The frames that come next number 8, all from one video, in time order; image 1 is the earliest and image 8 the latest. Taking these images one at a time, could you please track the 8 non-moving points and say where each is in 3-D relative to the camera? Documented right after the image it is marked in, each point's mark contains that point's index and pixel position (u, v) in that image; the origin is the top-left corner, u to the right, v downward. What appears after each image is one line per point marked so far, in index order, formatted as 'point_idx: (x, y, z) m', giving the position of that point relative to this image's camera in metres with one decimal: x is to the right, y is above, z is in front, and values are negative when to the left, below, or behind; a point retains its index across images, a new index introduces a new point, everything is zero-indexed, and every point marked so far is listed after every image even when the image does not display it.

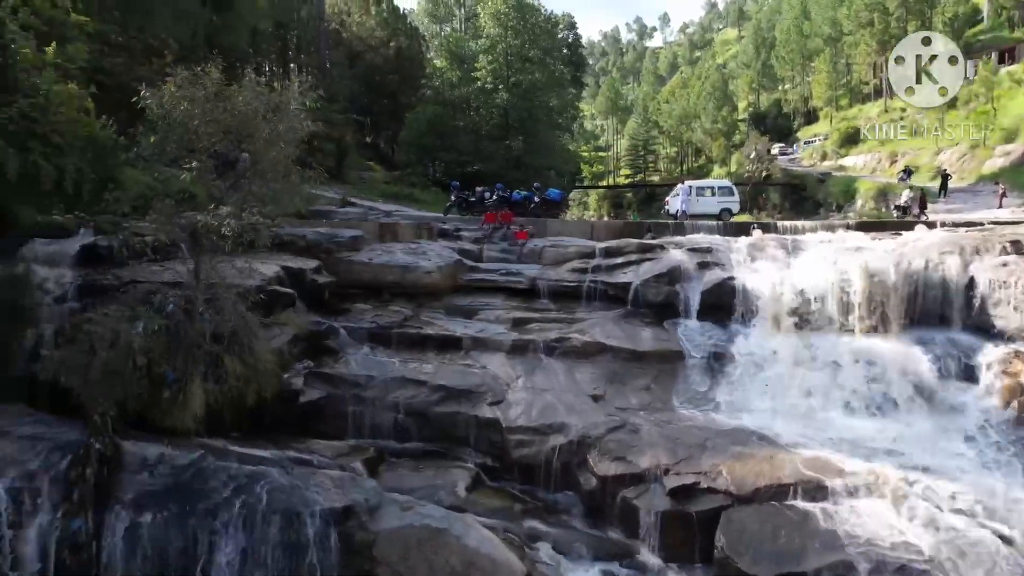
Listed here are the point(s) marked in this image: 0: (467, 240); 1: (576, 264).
0: (-1.0, +1.1, +15.2) m
1: (+1.3, +0.5, +14.2) m
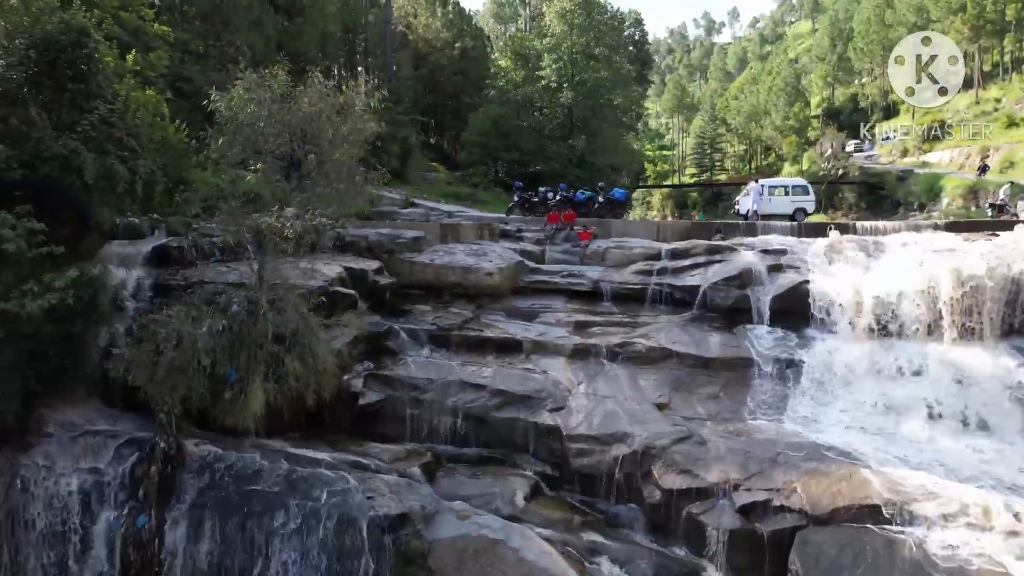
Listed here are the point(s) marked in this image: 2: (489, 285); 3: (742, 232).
0: (+0.4, +1.1, +15.0) m
1: (+2.5, +0.4, +13.8) m
2: (-0.4, +0.1, +12.8) m
3: (+5.2, +1.2, +15.4) m
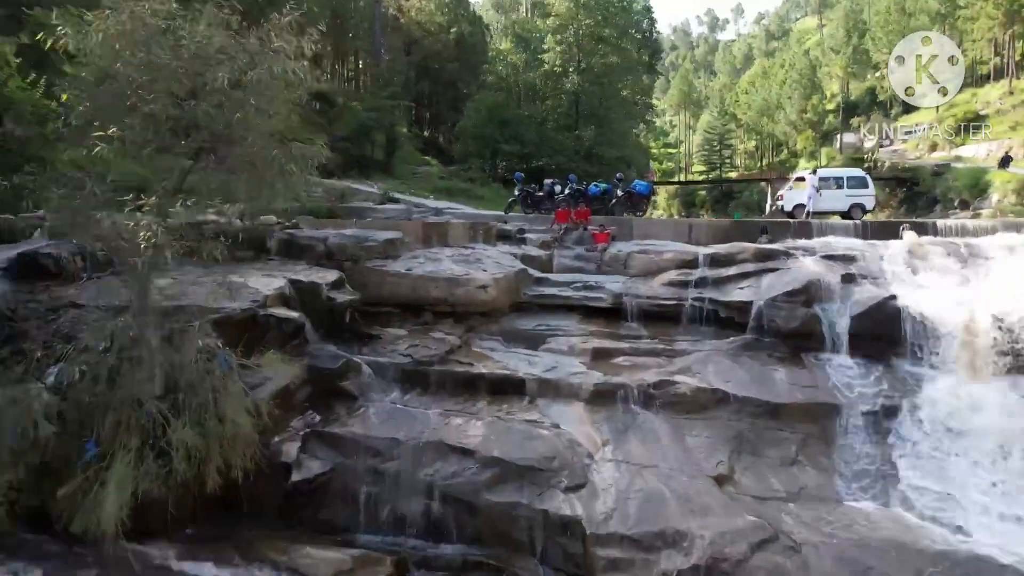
0: (+0.4, +0.8, +12.2) m
1: (+2.5, +0.2, +11.0) m
2: (-0.4, -0.2, +10.0) m
3: (+5.2, +1.0, +12.6) m
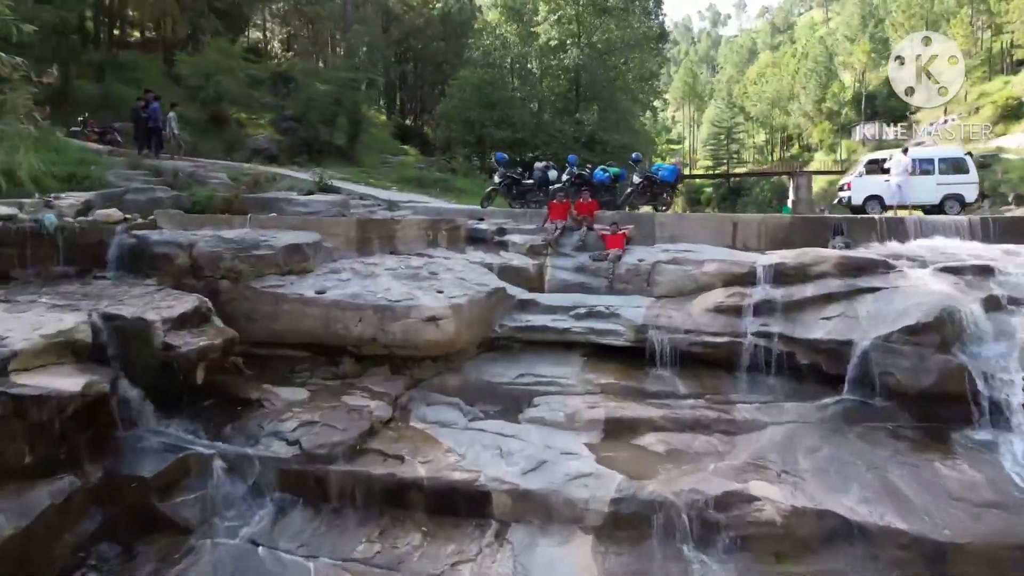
0: (+0.1, +0.5, +8.7) m
1: (+2.2, -0.1, +7.4) m
2: (-0.7, -0.5, +6.4) m
3: (+4.8, +0.7, +9.1) m
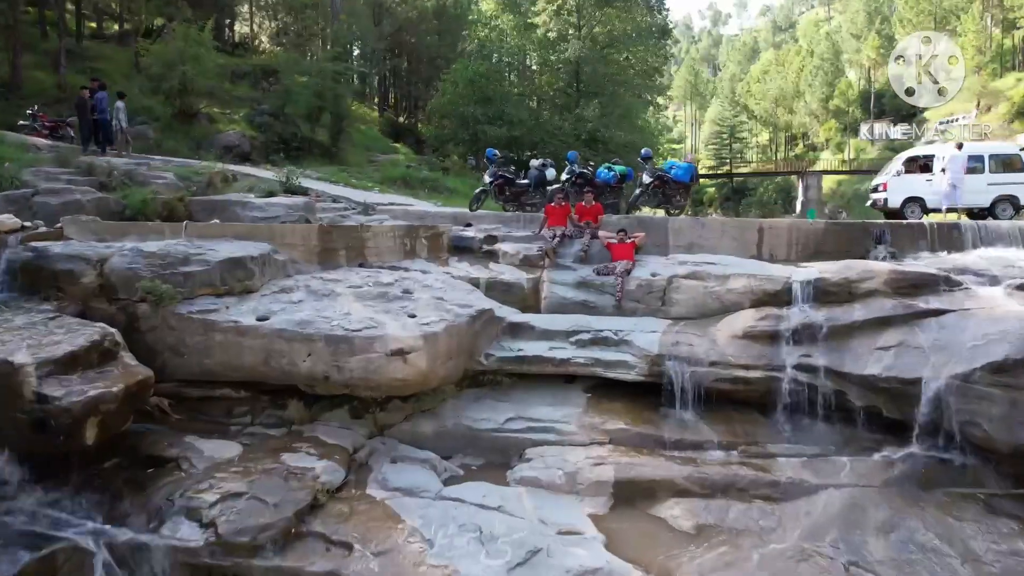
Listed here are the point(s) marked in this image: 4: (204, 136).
0: (0.0, +0.3, +7.4) m
1: (+2.1, -0.3, +6.2) m
2: (-0.8, -0.7, +5.2) m
3: (+4.7, +0.5, +7.8) m
4: (-6.2, +3.1, +13.9) m
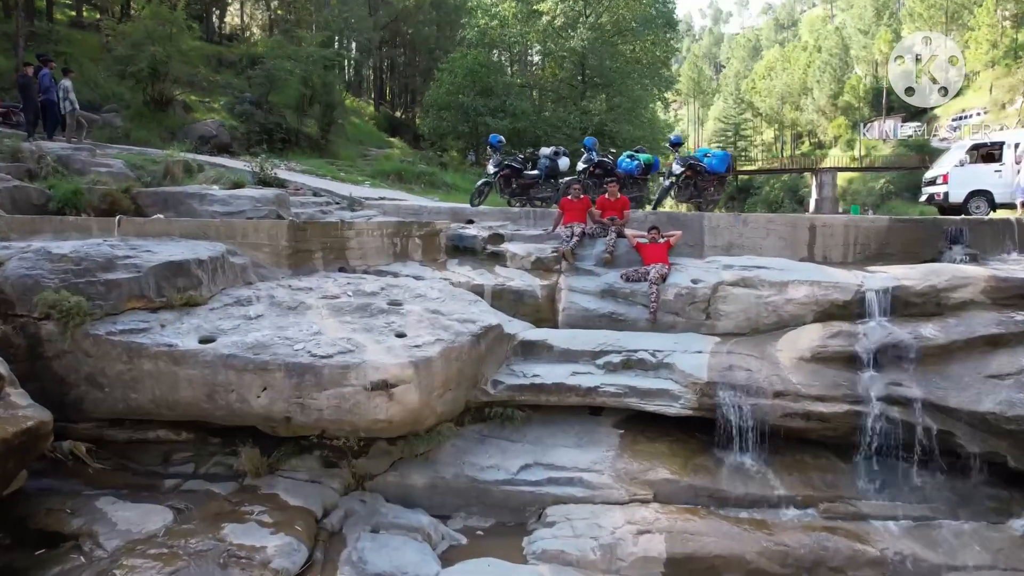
0: (+0.1, +0.2, +6.3) m
1: (+2.2, -0.4, +5.0) m
2: (-0.7, -0.7, +4.0) m
3: (+4.8, +0.4, +6.7) m
4: (-6.1, +3.0, +12.7) m
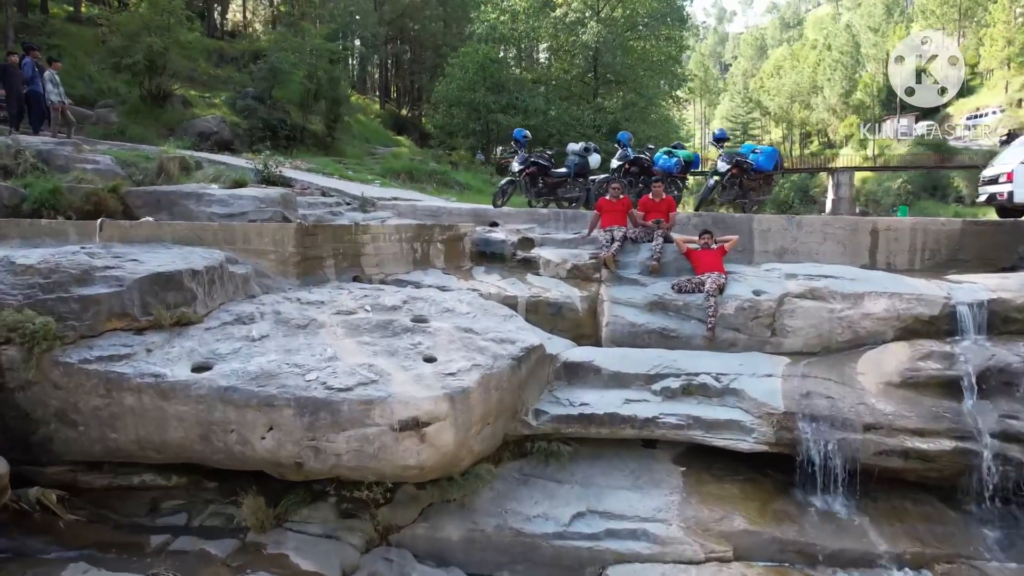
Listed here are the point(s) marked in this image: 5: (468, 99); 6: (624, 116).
0: (+0.4, +0.2, +5.6) m
1: (+2.5, -0.5, +4.3) m
2: (-0.5, -0.8, +3.3) m
3: (+5.1, +0.3, +6.0) m
4: (-5.8, +2.9, +12.1) m
5: (-1.1, +4.9, +18.0) m
6: (+2.9, +4.4, +17.6) m
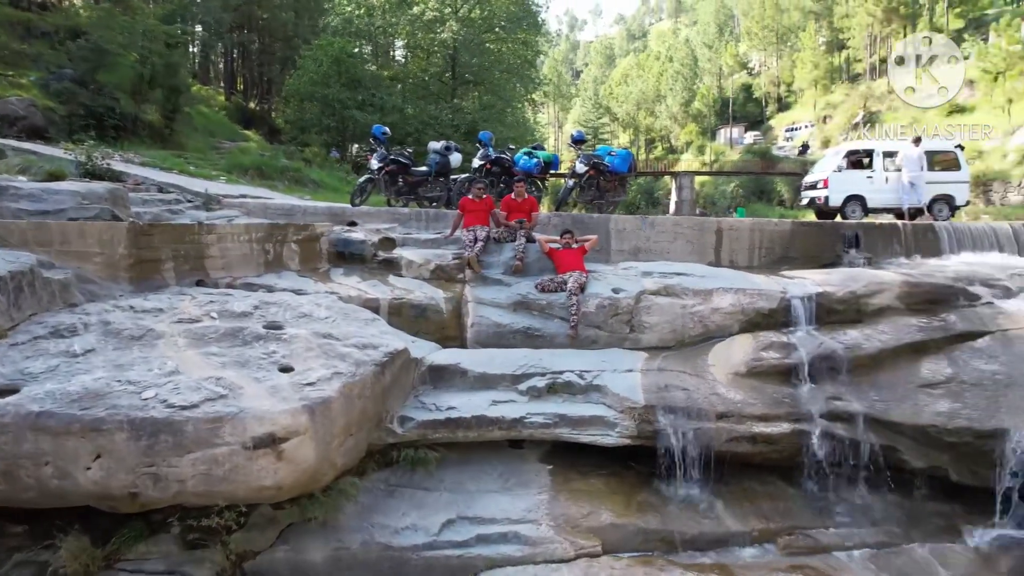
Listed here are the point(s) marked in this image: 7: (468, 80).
0: (-0.7, +0.1, +5.4) m
1: (+1.6, -0.4, +4.6) m
2: (-1.1, -0.9, +3.1) m
3: (+3.9, +0.4, +6.8) m
4: (-8.2, +2.8, +10.6) m
5: (-4.7, +4.9, +17.3) m
6: (-0.7, +4.5, +17.8) m
7: (-1.1, +5.6, +18.5) m
